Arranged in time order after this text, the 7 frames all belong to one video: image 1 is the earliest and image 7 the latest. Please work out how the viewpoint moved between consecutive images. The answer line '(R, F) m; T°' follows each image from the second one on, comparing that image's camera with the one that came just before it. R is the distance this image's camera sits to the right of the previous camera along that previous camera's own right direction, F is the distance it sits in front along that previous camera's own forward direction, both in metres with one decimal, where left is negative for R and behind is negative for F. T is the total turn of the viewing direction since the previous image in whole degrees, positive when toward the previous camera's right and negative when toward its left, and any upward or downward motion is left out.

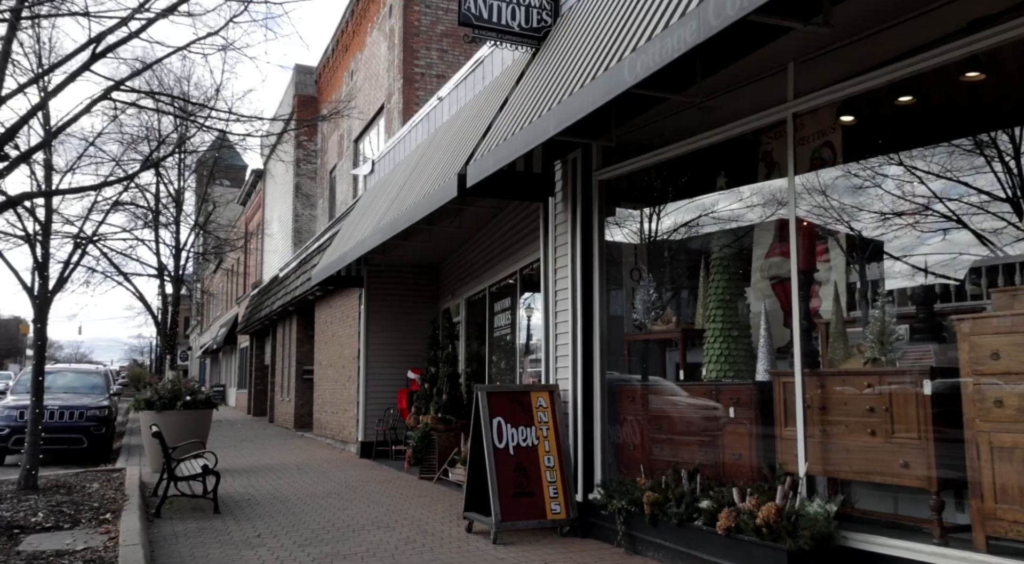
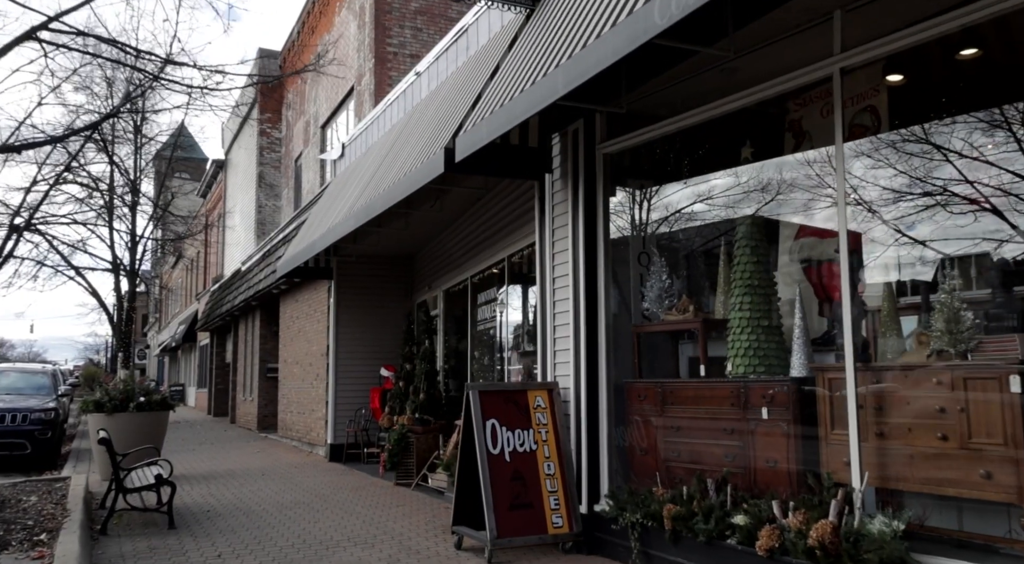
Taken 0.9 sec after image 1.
(-0.2, +0.8) m; +3°
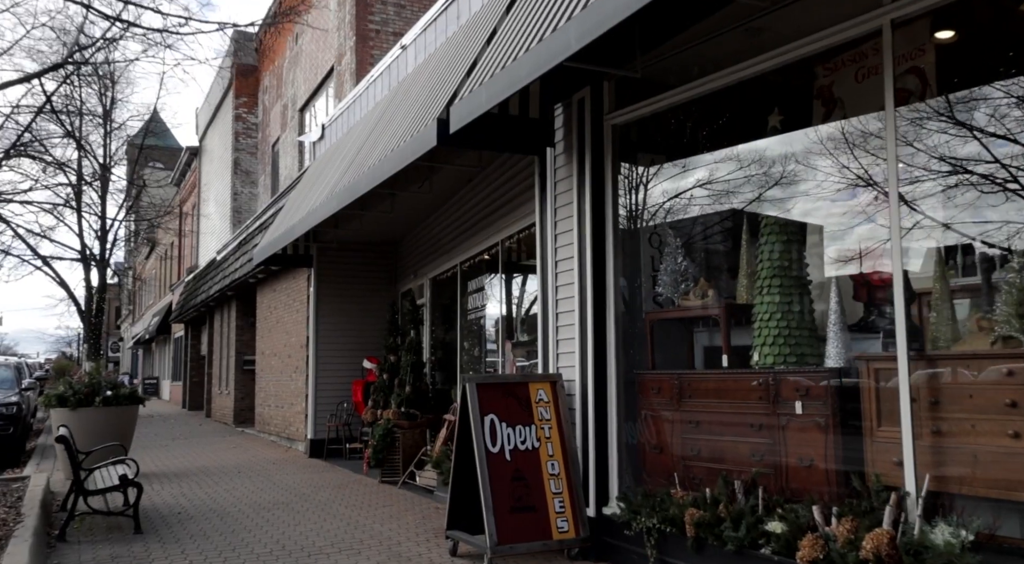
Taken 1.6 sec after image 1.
(-0.2, +0.5) m; +2°
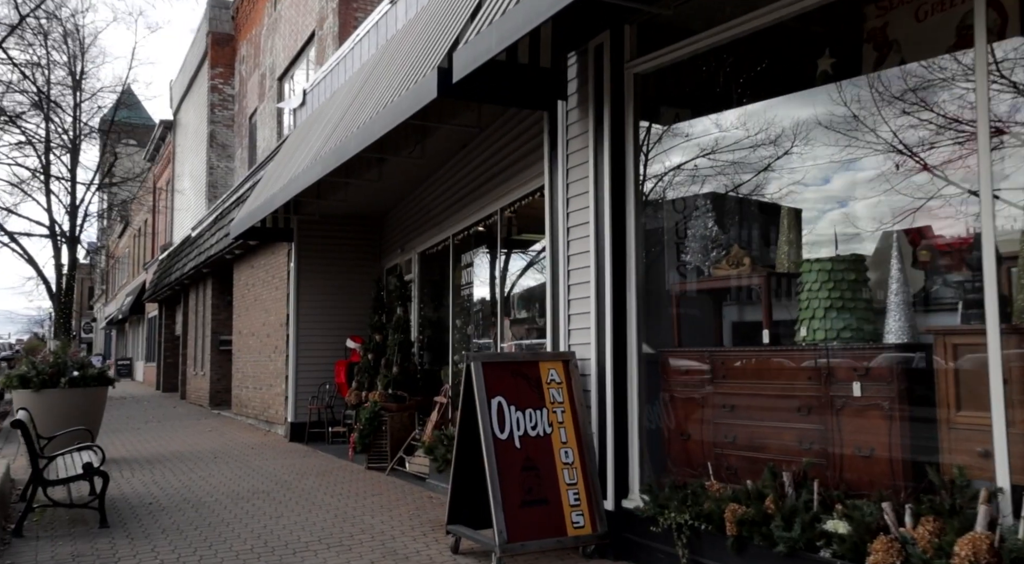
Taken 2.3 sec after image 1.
(-0.2, +0.6) m; +2°
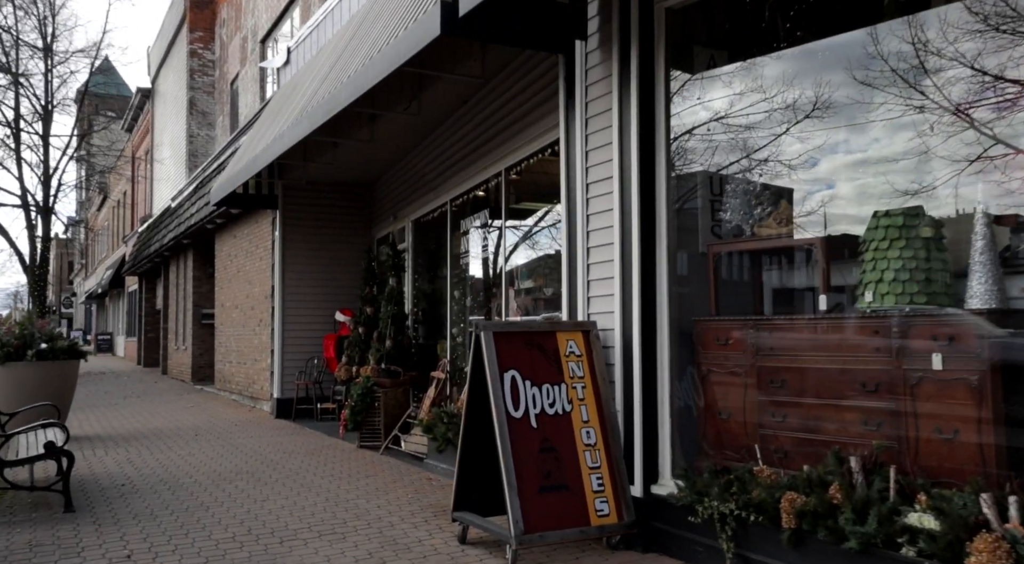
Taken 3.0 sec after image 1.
(-0.2, +0.6) m; +1°
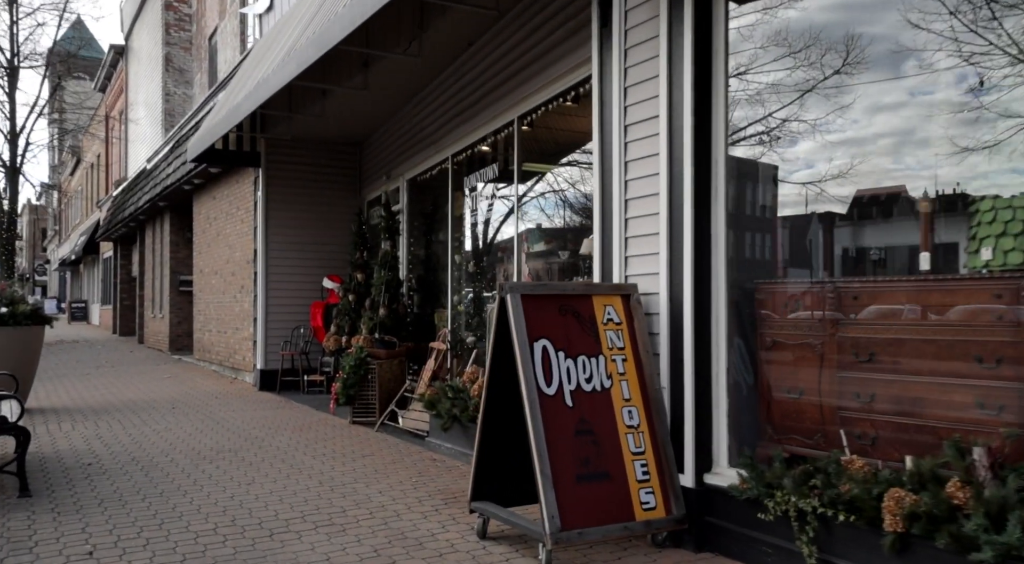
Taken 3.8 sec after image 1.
(-0.2, +0.7) m; +1°
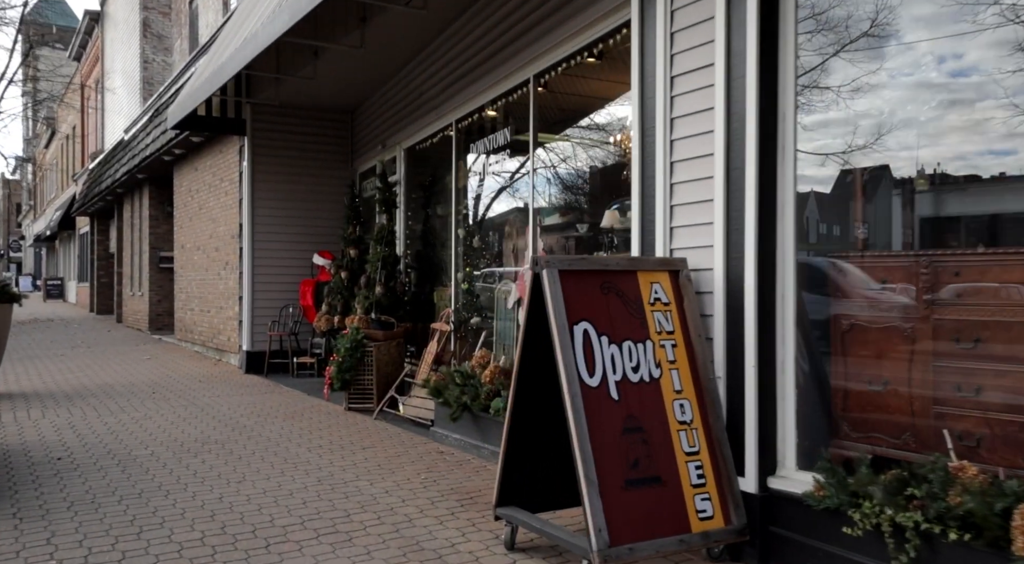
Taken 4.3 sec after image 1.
(-0.2, +0.5) m; +1°
